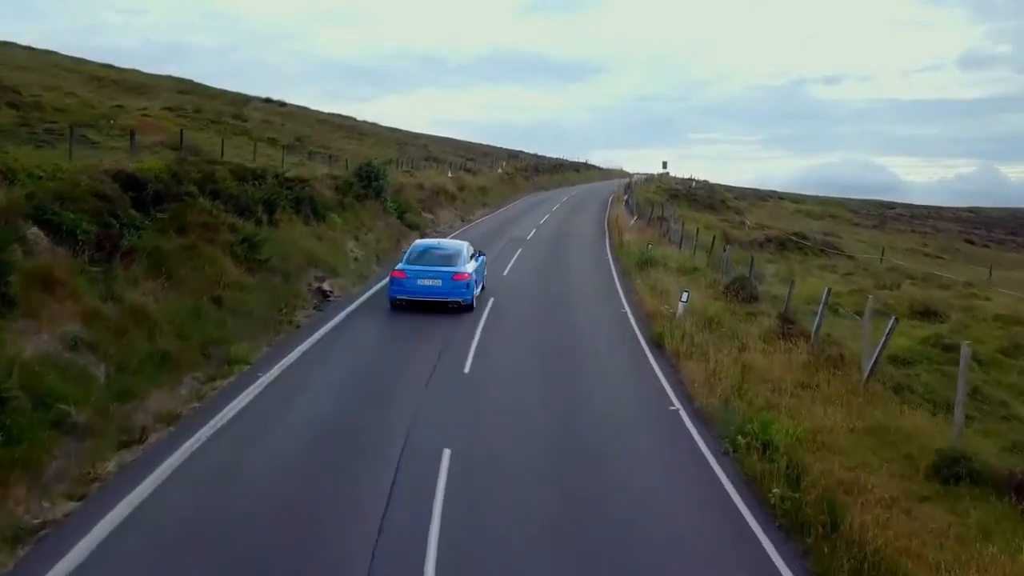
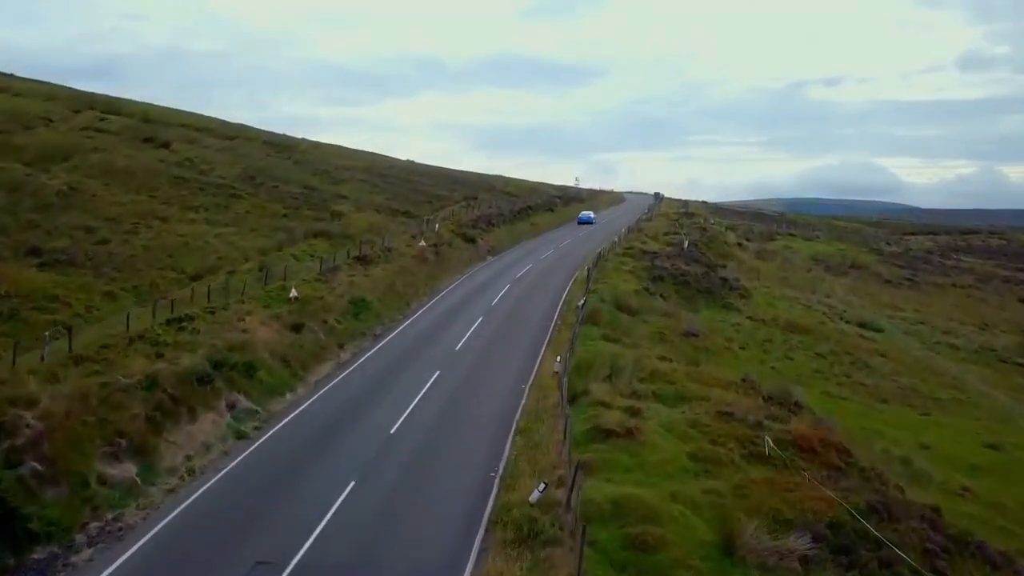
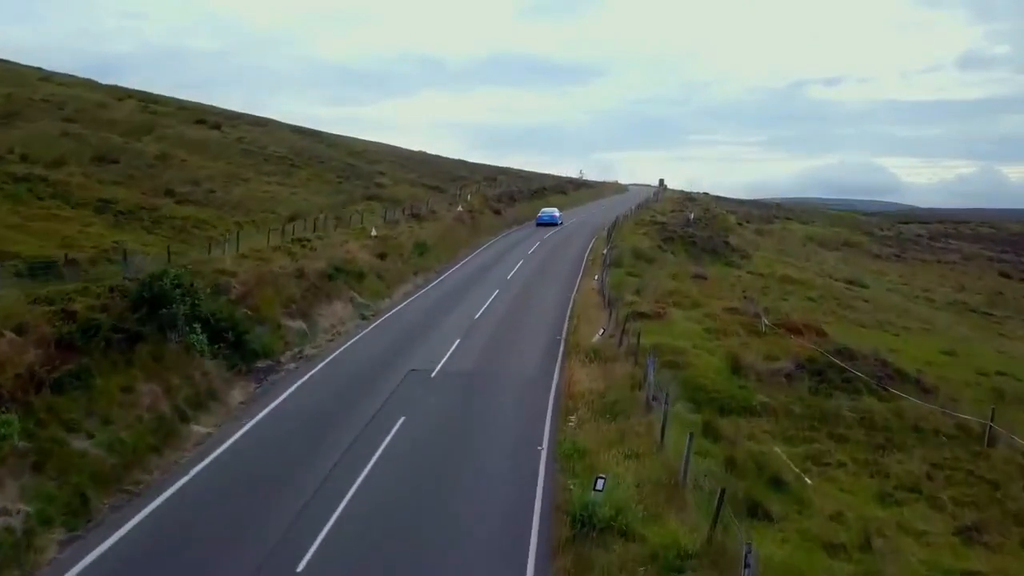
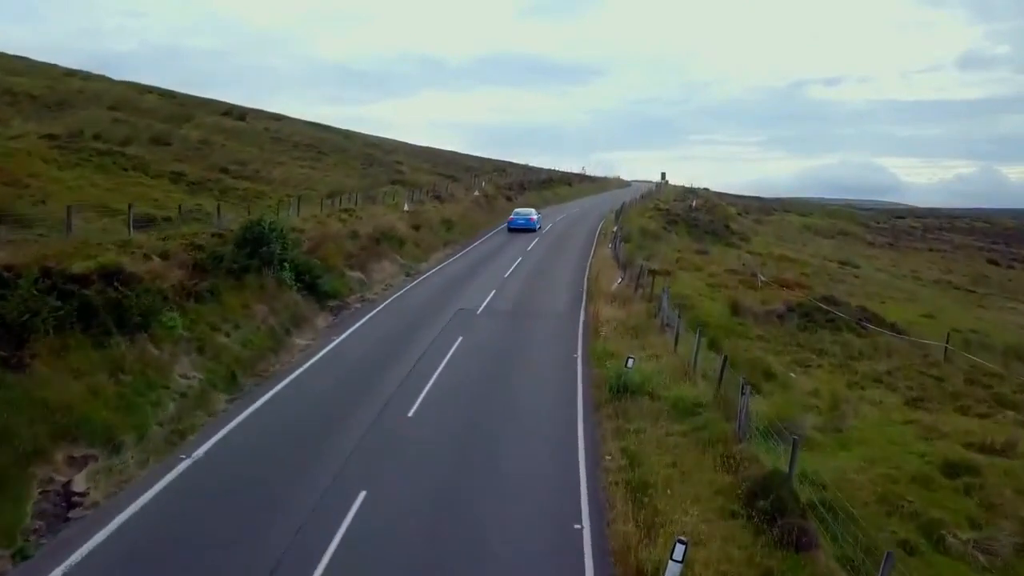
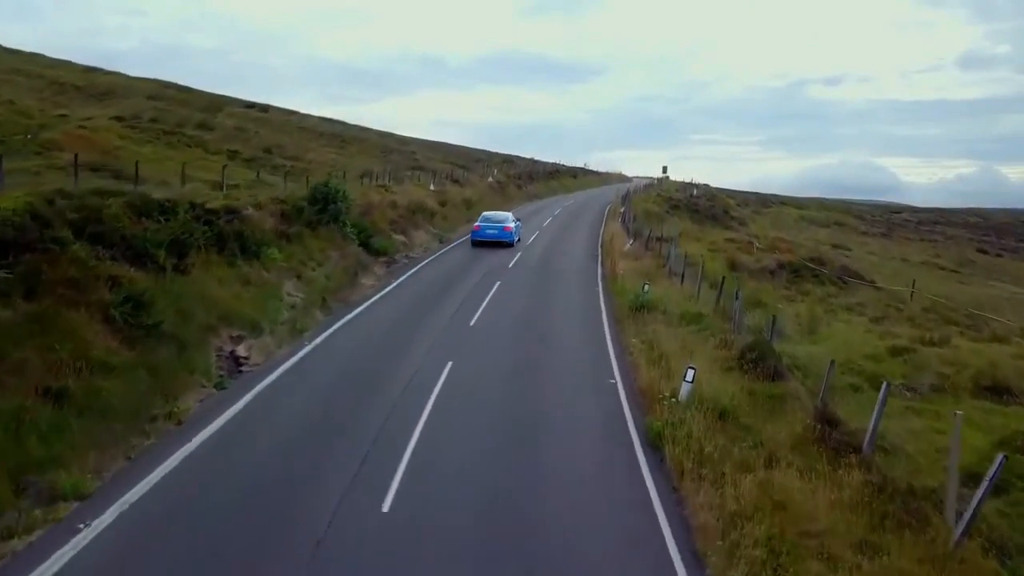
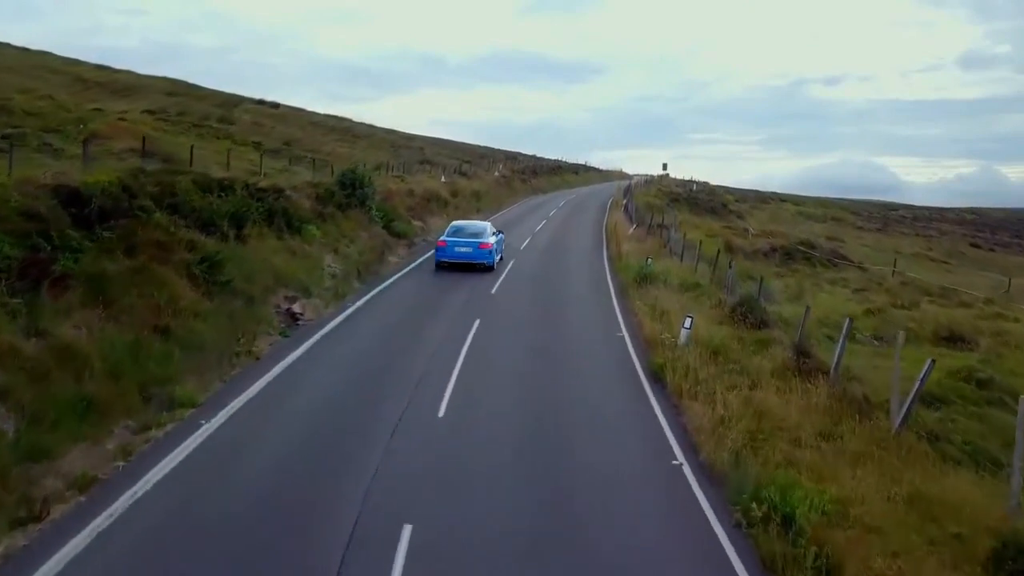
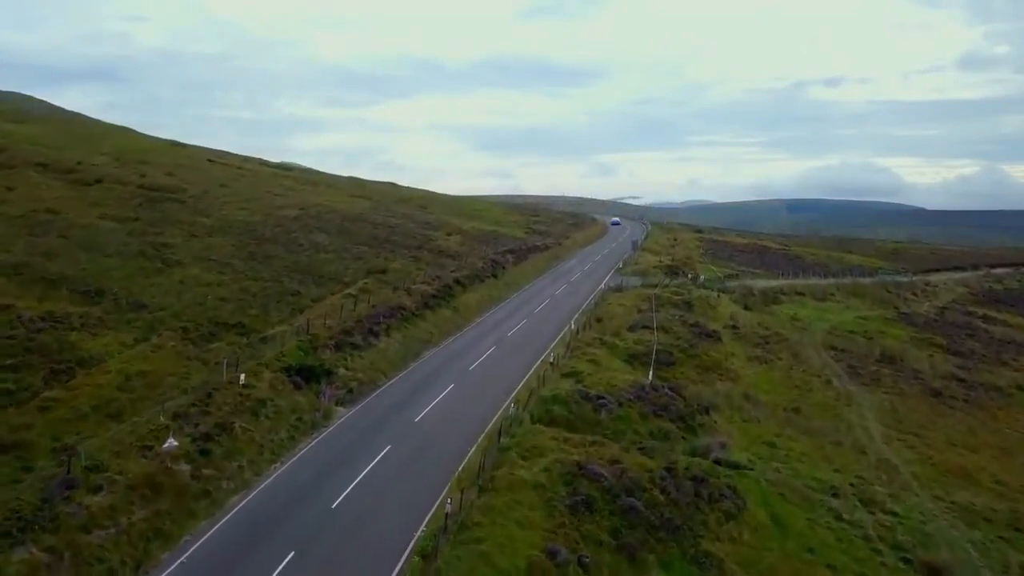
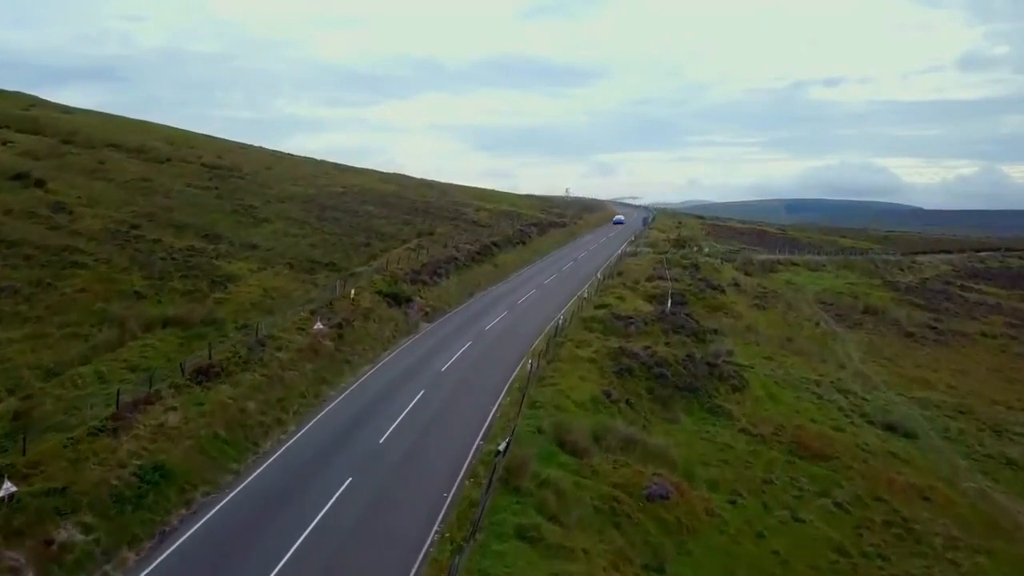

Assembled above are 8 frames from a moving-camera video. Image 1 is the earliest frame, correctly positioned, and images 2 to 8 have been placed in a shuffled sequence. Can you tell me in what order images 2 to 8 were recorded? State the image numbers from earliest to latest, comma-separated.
6, 5, 4, 3, 2, 8, 7
